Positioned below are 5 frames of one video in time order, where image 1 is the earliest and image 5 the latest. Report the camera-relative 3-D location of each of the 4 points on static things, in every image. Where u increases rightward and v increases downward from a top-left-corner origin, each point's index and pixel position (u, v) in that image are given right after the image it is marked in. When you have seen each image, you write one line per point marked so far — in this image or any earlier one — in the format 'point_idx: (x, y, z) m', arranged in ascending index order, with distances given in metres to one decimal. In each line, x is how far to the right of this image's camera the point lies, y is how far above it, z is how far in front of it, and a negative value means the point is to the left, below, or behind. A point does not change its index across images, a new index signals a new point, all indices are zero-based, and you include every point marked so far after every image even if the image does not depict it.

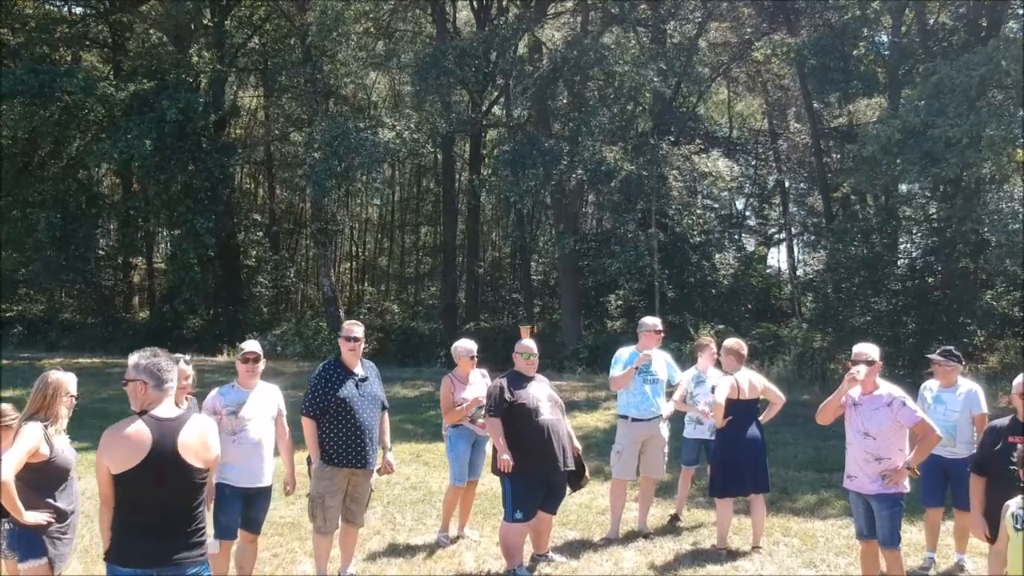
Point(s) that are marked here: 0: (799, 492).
0: (+3.1, -2.2, +9.2) m
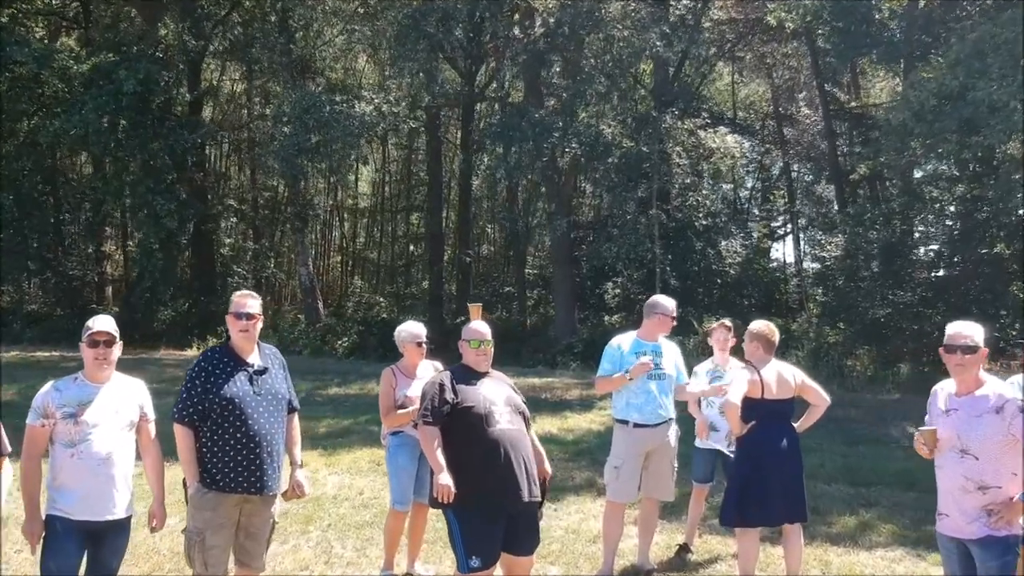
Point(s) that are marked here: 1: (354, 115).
0: (+2.8, -2.0, +7.6) m
1: (-3.7, +4.0, +19.8) m
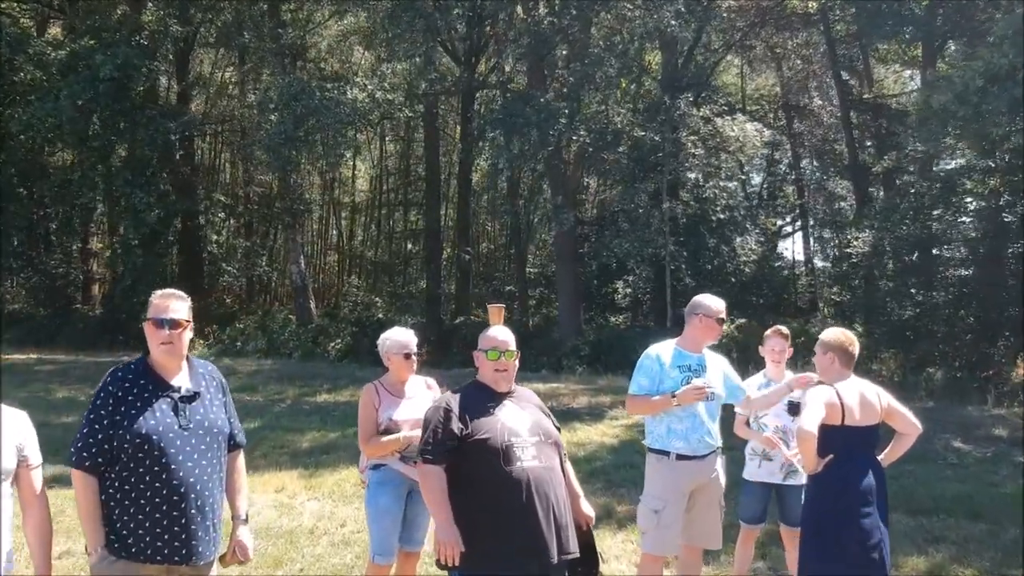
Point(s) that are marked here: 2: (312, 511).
0: (+2.9, -2.0, +6.4) m
1: (-3.6, +4.1, +18.7) m
2: (-1.7, -1.9, +7.4) m
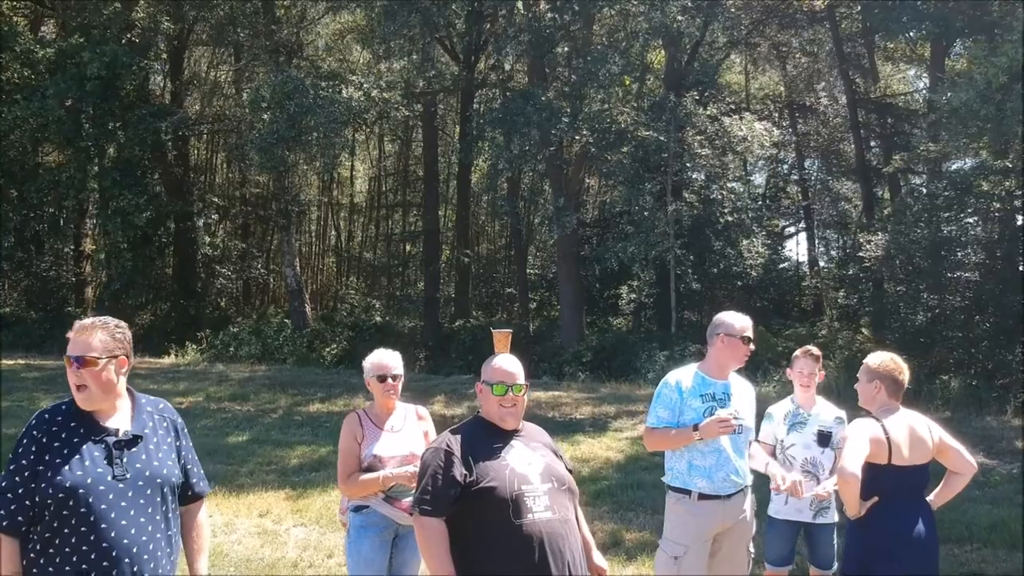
0: (+2.9, -2.1, +5.9) m
1: (-3.6, +4.0, +18.1) m
2: (-1.7, -2.0, +6.9) m
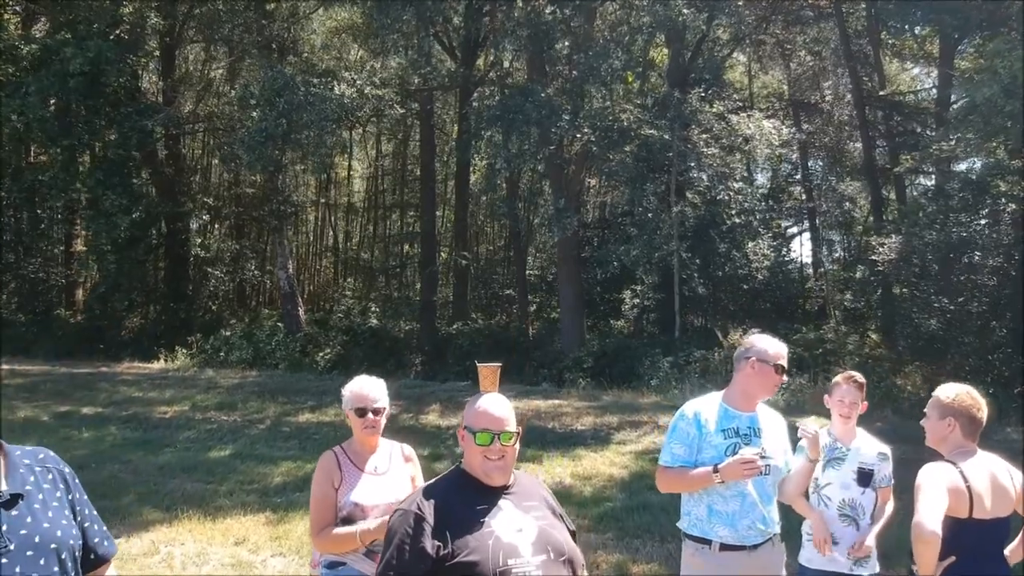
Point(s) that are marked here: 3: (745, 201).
0: (+2.9, -2.1, +5.3) m
1: (-3.7, +3.9, +17.5) m
2: (-1.8, -2.1, +6.3) m
3: (+4.9, +1.8, +18.2) m
